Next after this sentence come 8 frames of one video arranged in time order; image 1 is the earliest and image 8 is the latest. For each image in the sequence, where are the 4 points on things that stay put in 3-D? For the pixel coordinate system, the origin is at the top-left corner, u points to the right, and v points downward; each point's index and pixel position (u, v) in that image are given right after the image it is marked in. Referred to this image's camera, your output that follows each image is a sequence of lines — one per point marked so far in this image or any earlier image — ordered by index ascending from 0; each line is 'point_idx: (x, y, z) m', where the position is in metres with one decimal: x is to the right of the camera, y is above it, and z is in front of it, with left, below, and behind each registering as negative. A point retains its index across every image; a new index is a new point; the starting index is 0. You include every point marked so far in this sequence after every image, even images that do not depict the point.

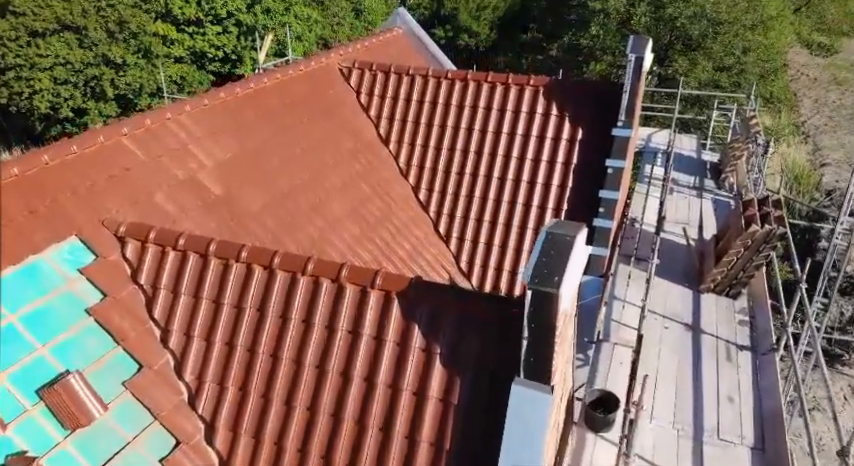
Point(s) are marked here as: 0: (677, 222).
0: (+3.4, 0.0, +10.7) m
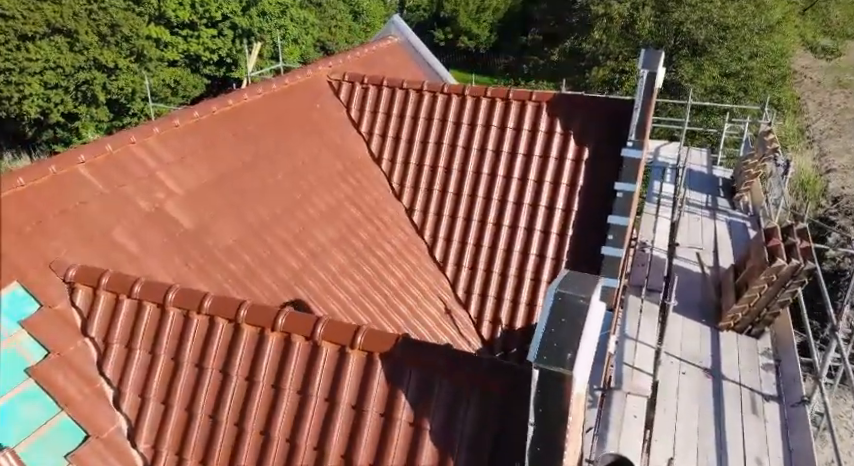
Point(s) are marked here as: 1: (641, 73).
0: (+3.3, -0.2, +10.0) m
1: (+2.0, +1.5, +7.4) m
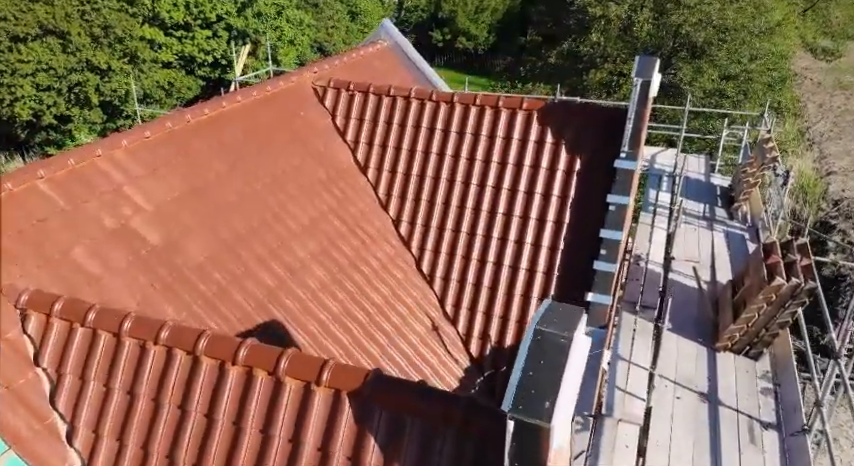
0: (+3.2, -0.4, +9.7) m
1: (+1.9, +1.4, +7.1) m
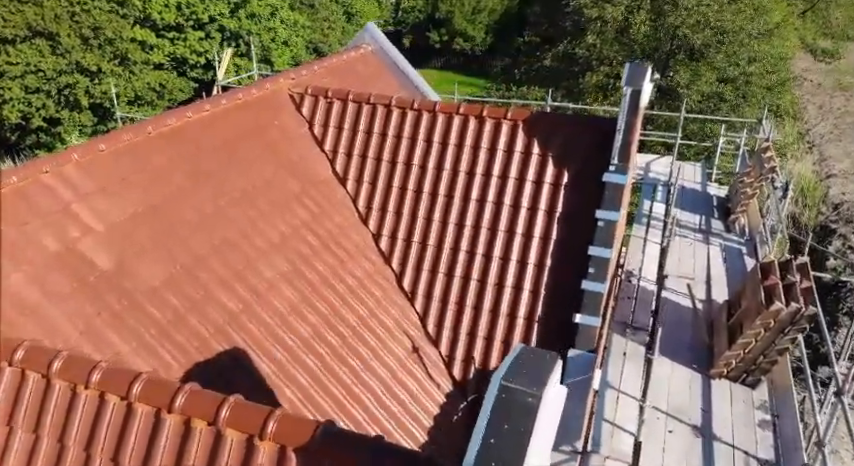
0: (+3.0, -0.5, +9.3) m
1: (+1.7, +1.2, +6.7) m
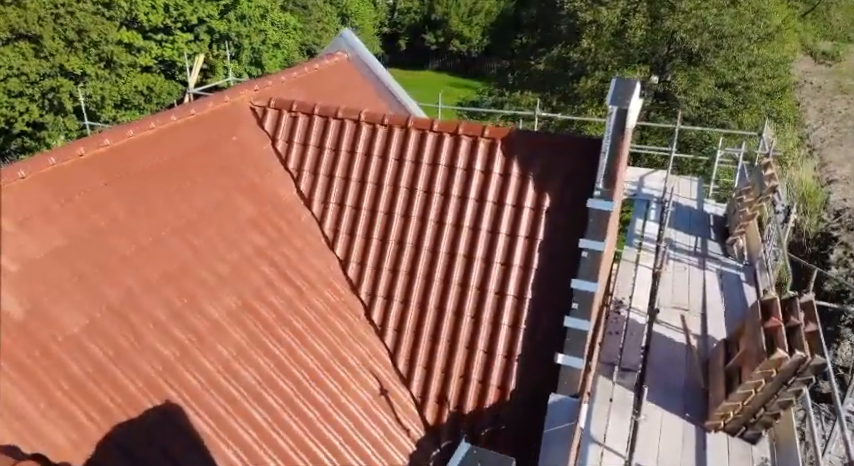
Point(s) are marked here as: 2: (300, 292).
0: (+2.7, -0.8, +8.7) m
1: (+1.4, +1.0, +6.1) m
2: (-1.1, -0.5, +6.7) m
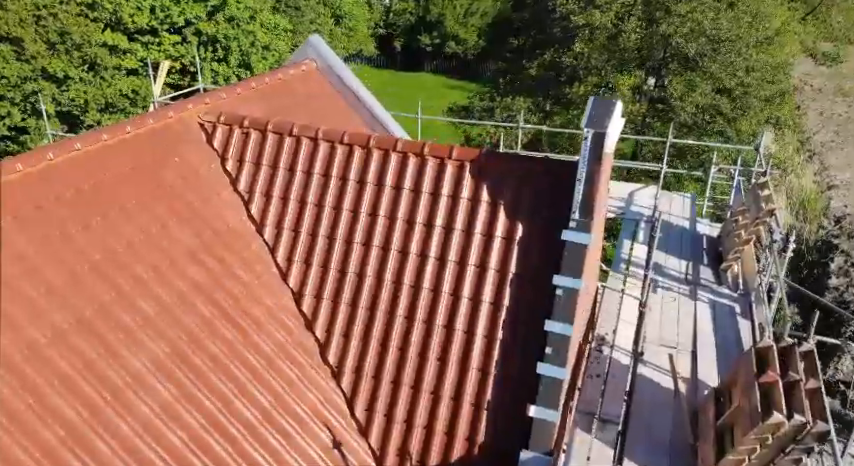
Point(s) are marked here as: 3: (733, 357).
0: (+2.4, -1.0, +8.1) m
1: (+1.1, +0.7, +5.4) m
2: (-1.4, -0.8, +6.0) m
3: (+2.9, -1.2, +7.5) m
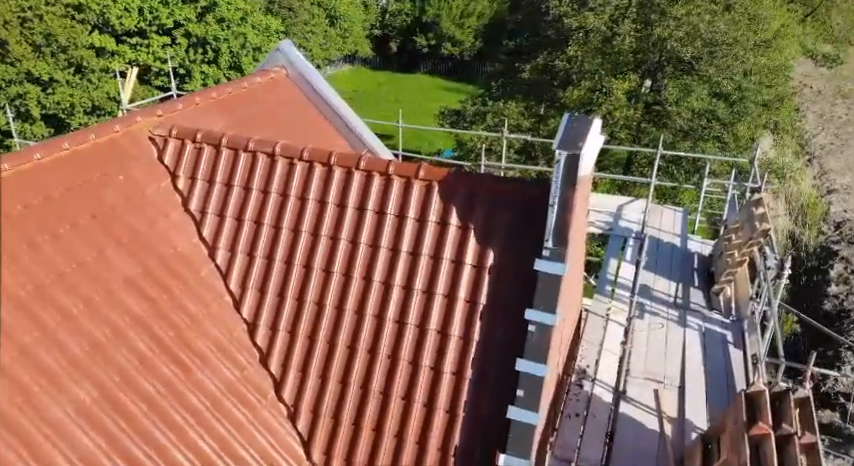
0: (+2.2, -1.2, +7.6) m
1: (+0.8, +0.5, +5.0) m
2: (-1.6, -0.9, +5.5) m
3: (+2.7, -1.4, +7.0) m
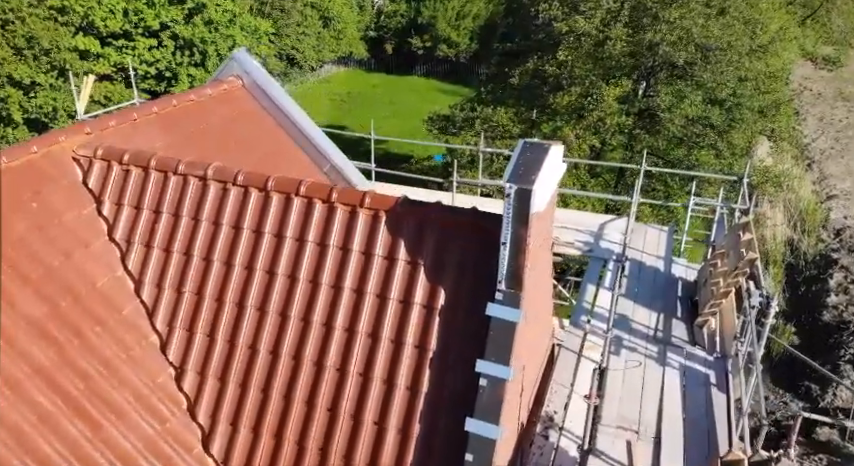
0: (+1.8, -1.5, +7.0) m
1: (+0.5, +0.3, +4.4) m
2: (-2.0, -1.2, +4.9) m
3: (+2.3, -1.6, +6.4) m
